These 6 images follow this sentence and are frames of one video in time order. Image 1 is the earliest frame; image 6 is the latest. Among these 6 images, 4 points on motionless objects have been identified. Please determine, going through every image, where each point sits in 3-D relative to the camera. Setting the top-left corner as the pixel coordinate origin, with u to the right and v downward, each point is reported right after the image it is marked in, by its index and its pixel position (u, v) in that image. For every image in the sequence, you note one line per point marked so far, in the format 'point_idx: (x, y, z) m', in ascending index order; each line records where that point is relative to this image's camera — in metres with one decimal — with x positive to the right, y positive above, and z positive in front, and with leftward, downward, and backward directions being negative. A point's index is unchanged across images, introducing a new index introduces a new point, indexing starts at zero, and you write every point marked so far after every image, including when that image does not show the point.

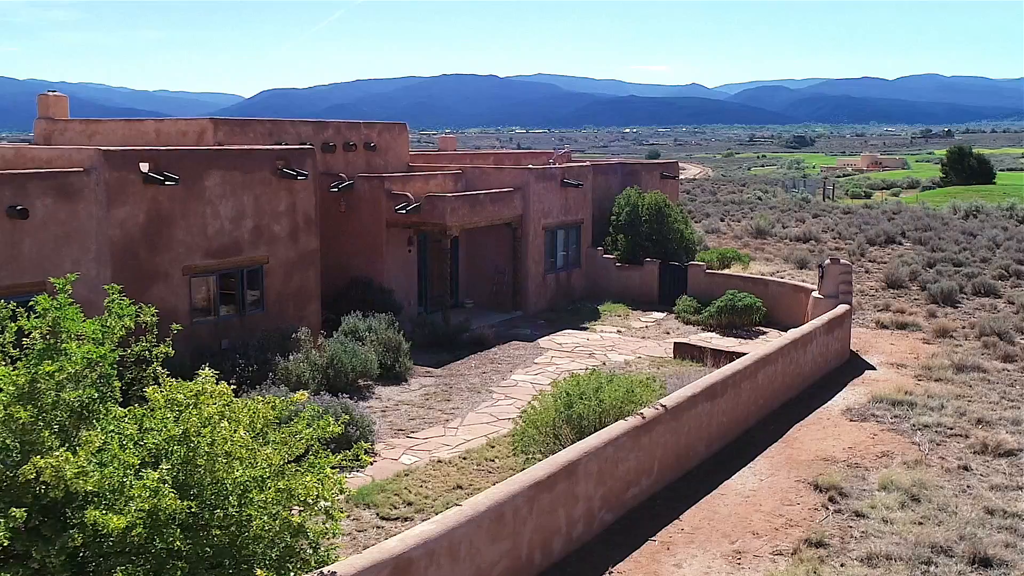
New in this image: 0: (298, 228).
0: (-3.1, +0.9, +14.4) m
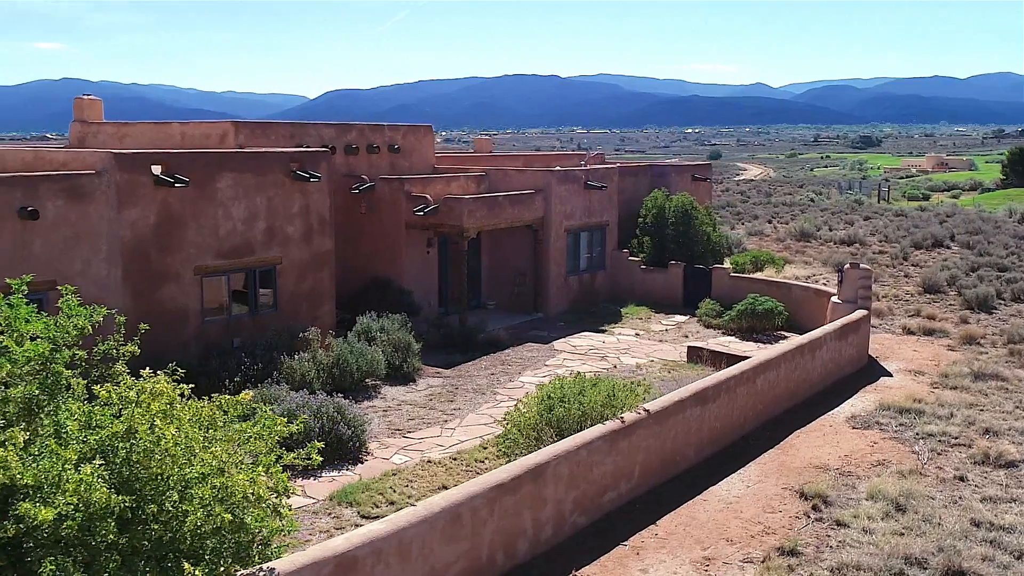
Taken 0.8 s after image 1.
0: (-2.9, +0.8, +14.6) m
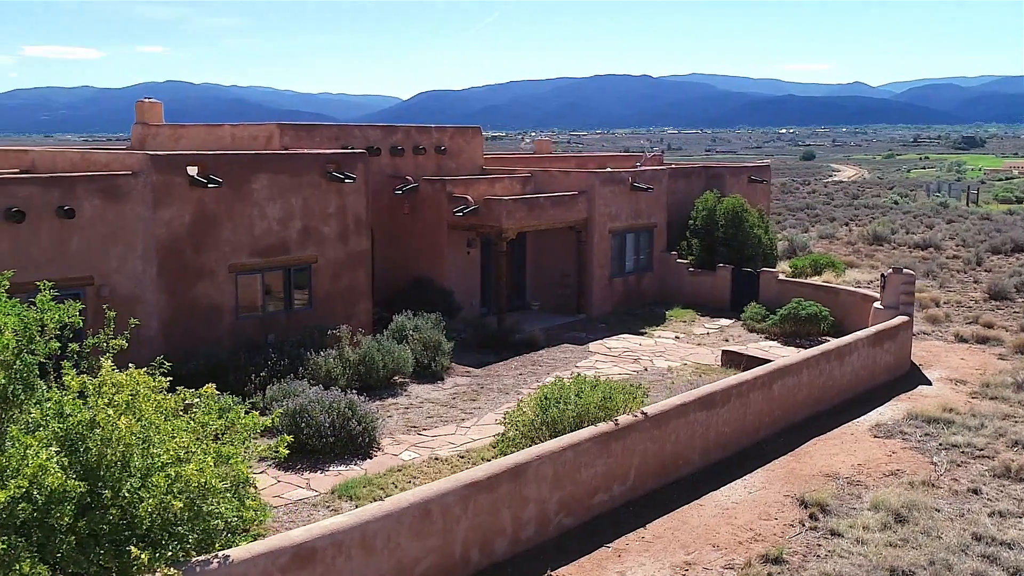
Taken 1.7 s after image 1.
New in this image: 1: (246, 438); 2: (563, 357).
0: (-2.4, +0.9, +14.9) m
1: (-1.8, -1.0, +7.0) m
2: (+0.8, -1.1, +15.4) m
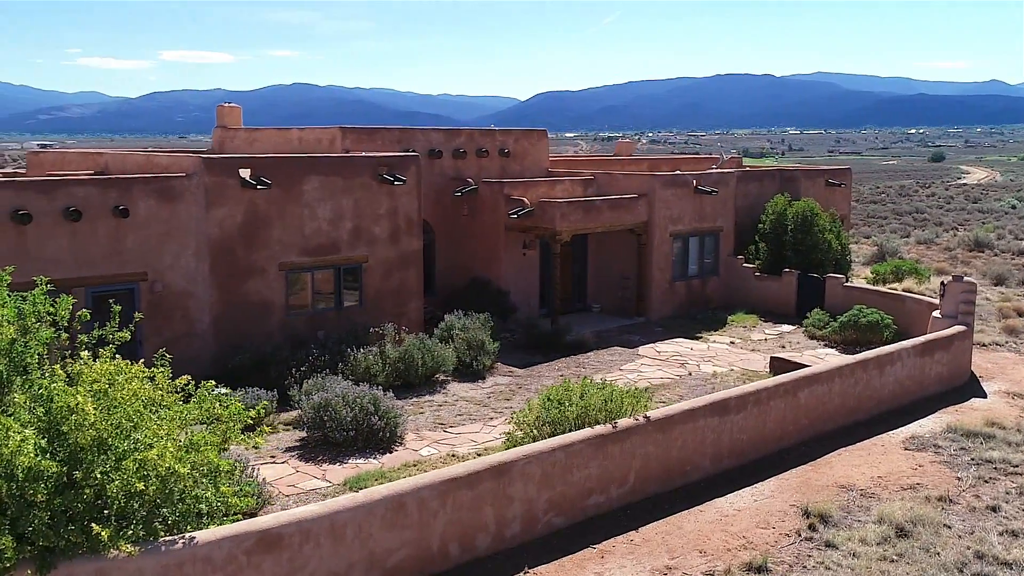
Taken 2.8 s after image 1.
0: (-1.7, +0.9, +15.4) m
1: (-2.1, -1.0, +7.4) m
2: (+1.5, -1.1, +15.4) m
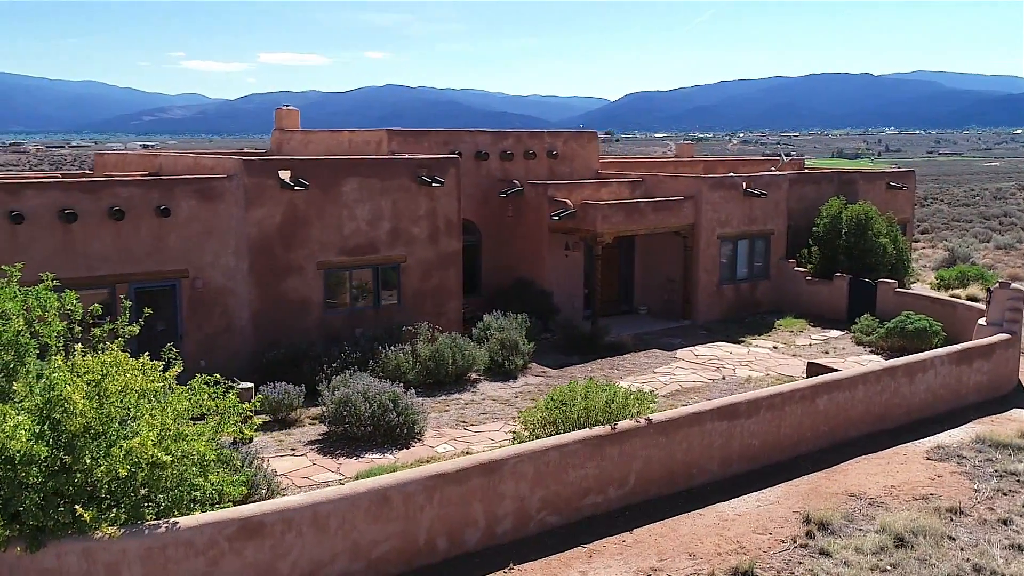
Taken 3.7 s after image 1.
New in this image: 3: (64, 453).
0: (-1.2, +0.9, +15.6) m
1: (-2.2, -1.0, +7.7) m
2: (+2.0, -1.1, +15.4) m
3: (-3.0, -1.1, +6.7) m
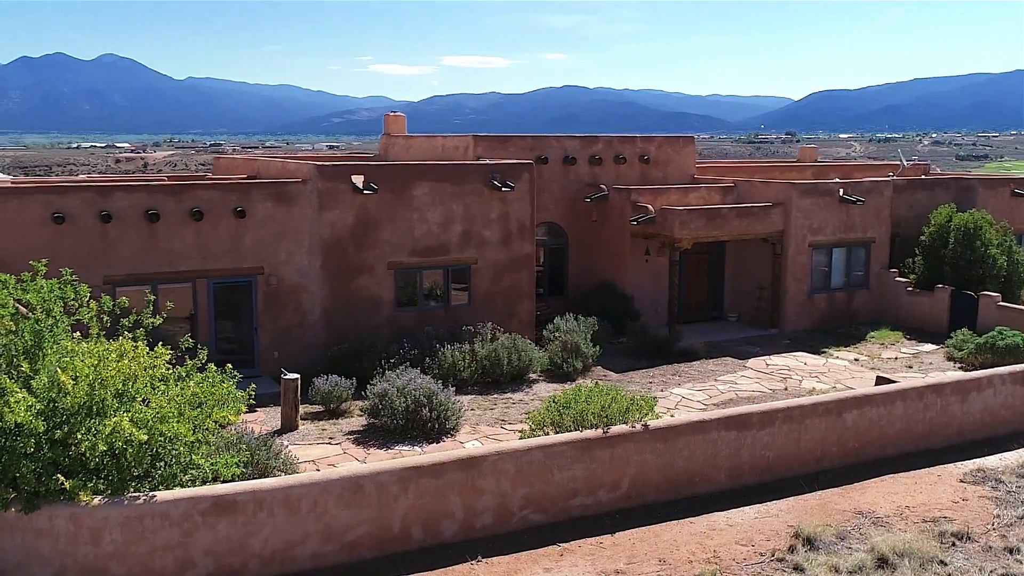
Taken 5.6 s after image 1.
0: (0.0, +0.9, +16.1) m
1: (-2.5, -1.0, +8.5) m
2: (+3.0, -1.2, +15.3) m
3: (-3.4, -1.1, +7.6) m
